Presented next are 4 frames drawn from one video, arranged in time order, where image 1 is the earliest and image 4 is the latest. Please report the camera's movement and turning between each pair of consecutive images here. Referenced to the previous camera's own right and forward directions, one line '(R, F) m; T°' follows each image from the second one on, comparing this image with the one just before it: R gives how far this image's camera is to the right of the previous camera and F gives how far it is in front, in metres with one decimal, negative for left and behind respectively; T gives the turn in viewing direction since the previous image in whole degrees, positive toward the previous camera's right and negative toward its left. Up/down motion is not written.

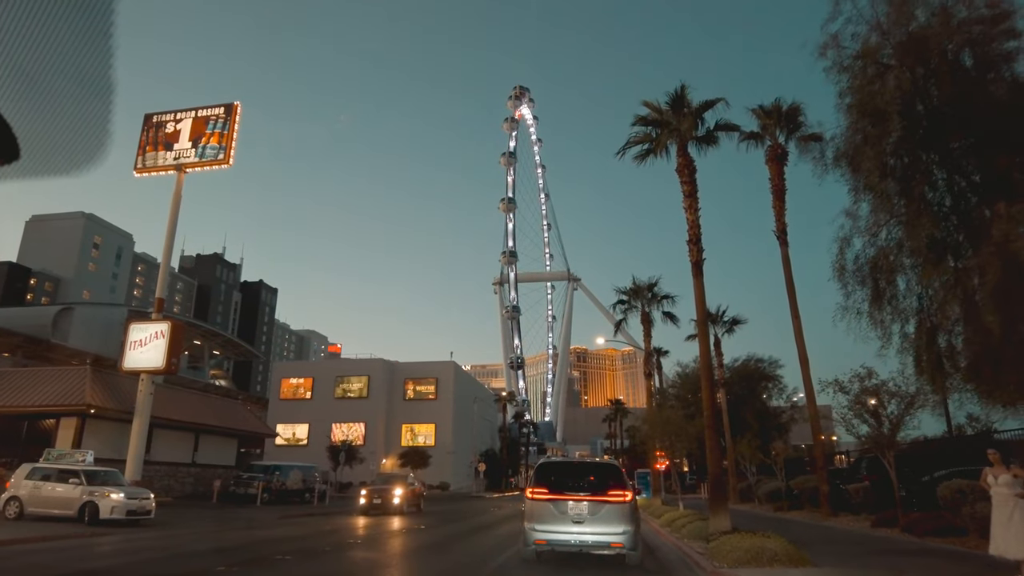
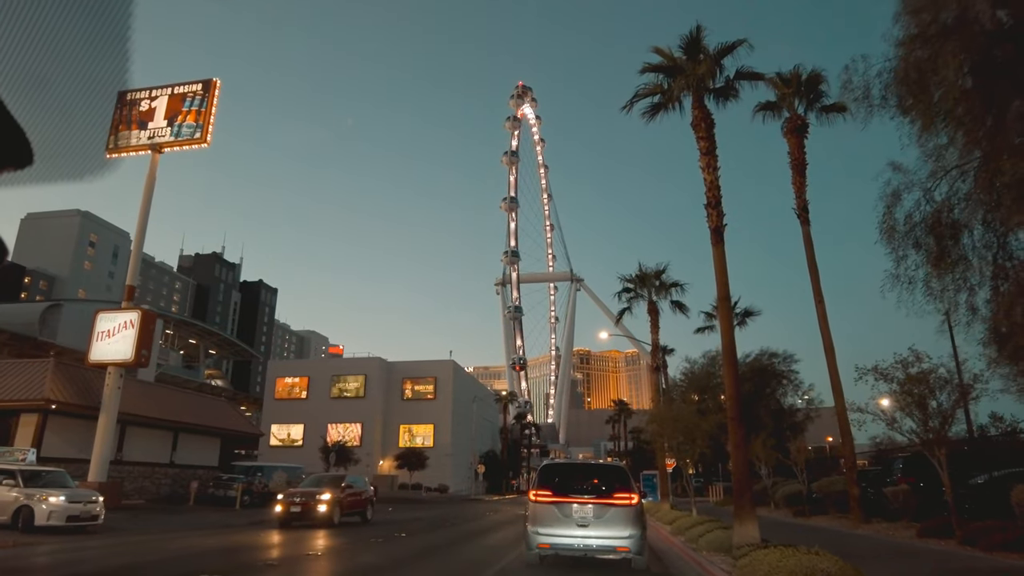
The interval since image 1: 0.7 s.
(+0.2, +1.9) m; 0°
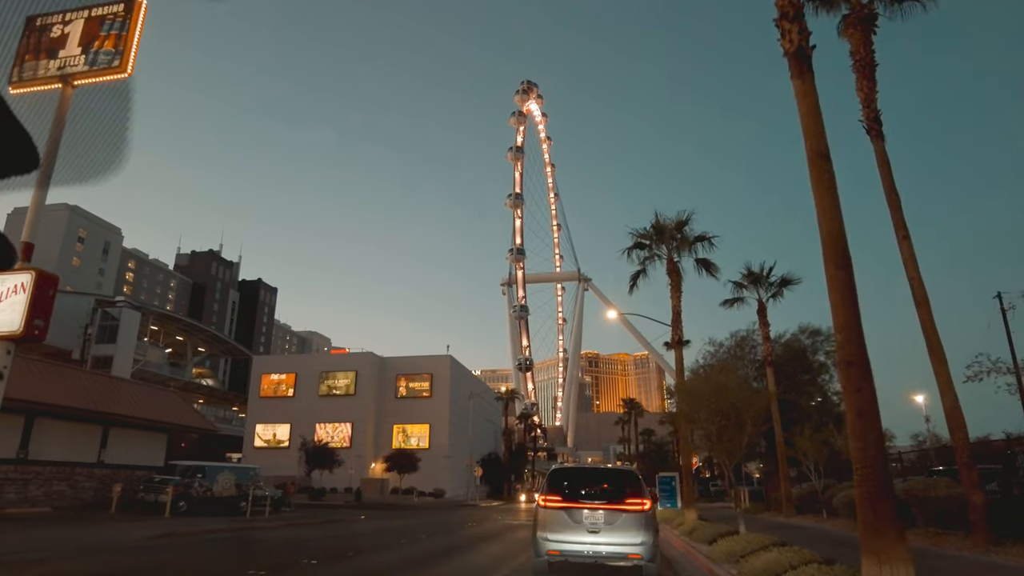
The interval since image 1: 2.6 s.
(+0.7, +4.9) m; -1°
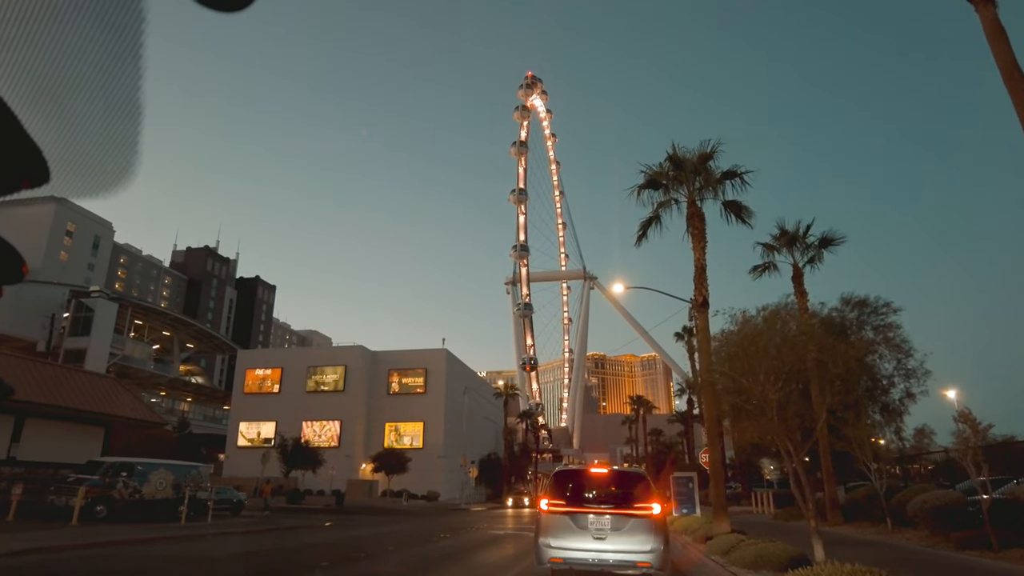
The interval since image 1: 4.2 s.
(+0.6, +4.1) m; -1°
